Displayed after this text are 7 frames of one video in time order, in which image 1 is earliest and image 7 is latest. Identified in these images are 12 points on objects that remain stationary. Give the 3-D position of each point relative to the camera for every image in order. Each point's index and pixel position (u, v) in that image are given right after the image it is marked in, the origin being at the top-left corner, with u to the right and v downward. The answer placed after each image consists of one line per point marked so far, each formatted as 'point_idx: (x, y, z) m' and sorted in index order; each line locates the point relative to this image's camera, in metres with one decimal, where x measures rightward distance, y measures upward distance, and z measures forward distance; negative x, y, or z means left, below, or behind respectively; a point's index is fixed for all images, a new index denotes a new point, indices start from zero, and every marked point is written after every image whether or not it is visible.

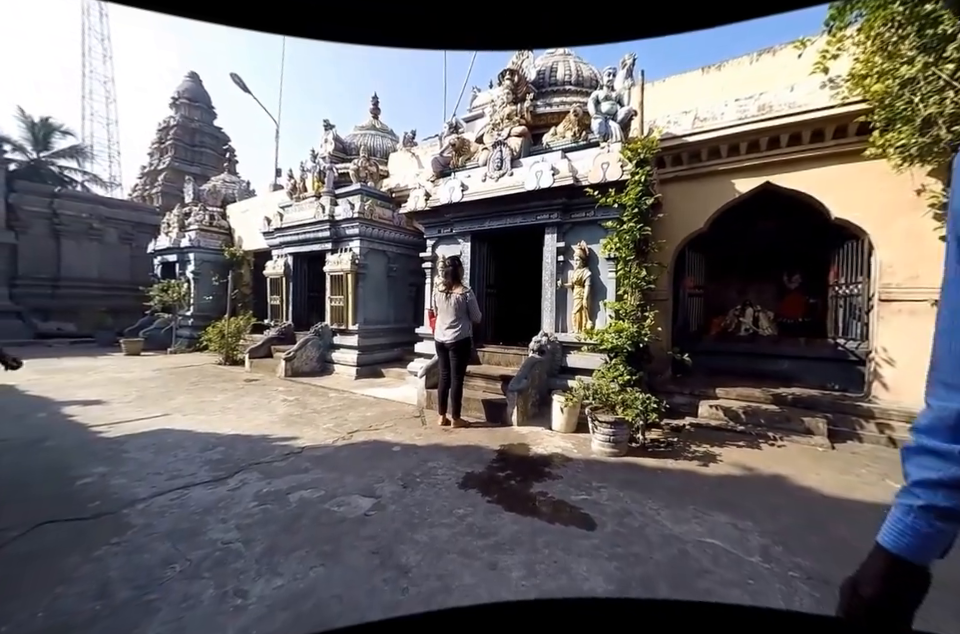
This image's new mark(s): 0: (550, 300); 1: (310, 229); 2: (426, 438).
0: (+1.0, +0.2, +5.4) m
1: (-3.7, +1.9, +8.6) m
2: (-0.6, -1.3, +4.2) m
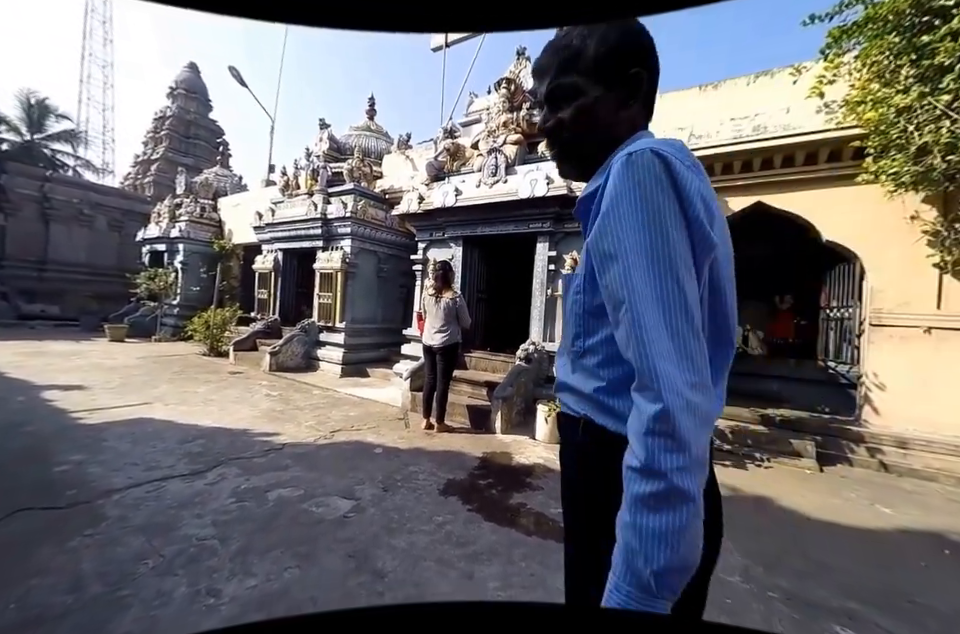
0: (+0.8, +0.1, +5.4) m
1: (-3.8, +2.0, +8.6) m
2: (-0.7, -1.3, +4.2) m
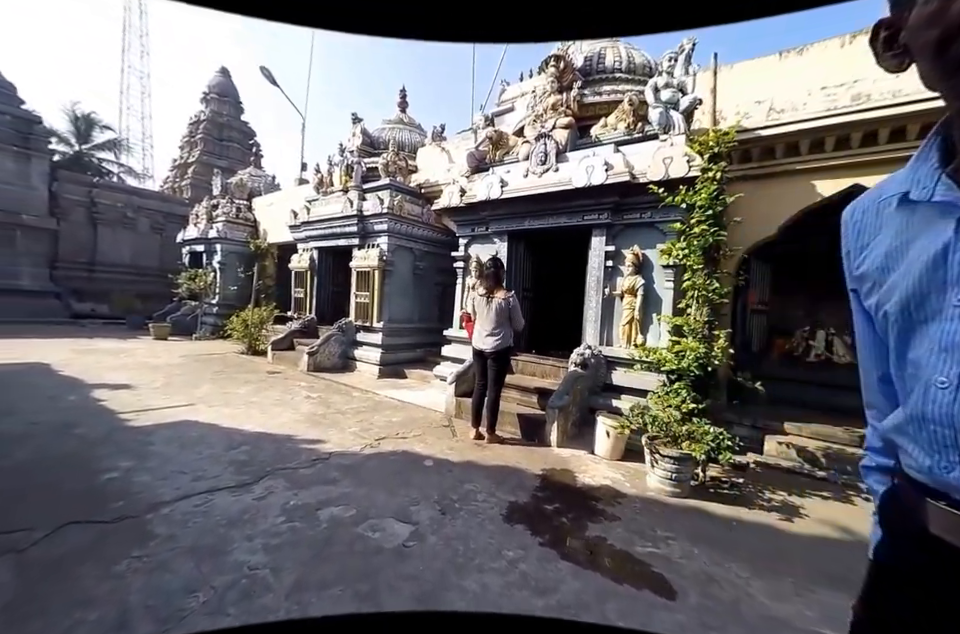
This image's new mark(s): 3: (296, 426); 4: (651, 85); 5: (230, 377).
0: (+1.5, +0.1, +5.0) m
1: (-3.0, +2.0, +8.4) m
2: (-0.2, -1.3, +3.9) m
3: (-2.0, -1.2, +4.3) m
4: (+2.1, +2.8, +4.8) m
5: (-4.2, -1.0, +6.7) m
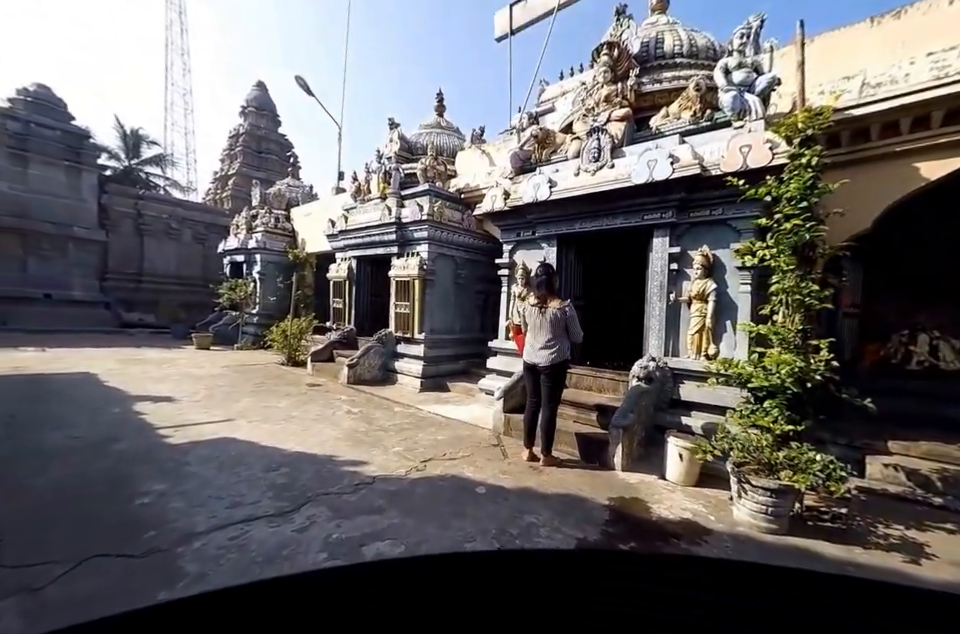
0: (+2.0, 0.0, +4.5) m
1: (-2.2, +1.8, +8.3) m
2: (+0.3, -1.4, +3.5) m
3: (-1.5, -1.3, +4.1) m
4: (+2.6, +2.7, +4.4) m
5: (-3.5, -1.2, +6.6) m
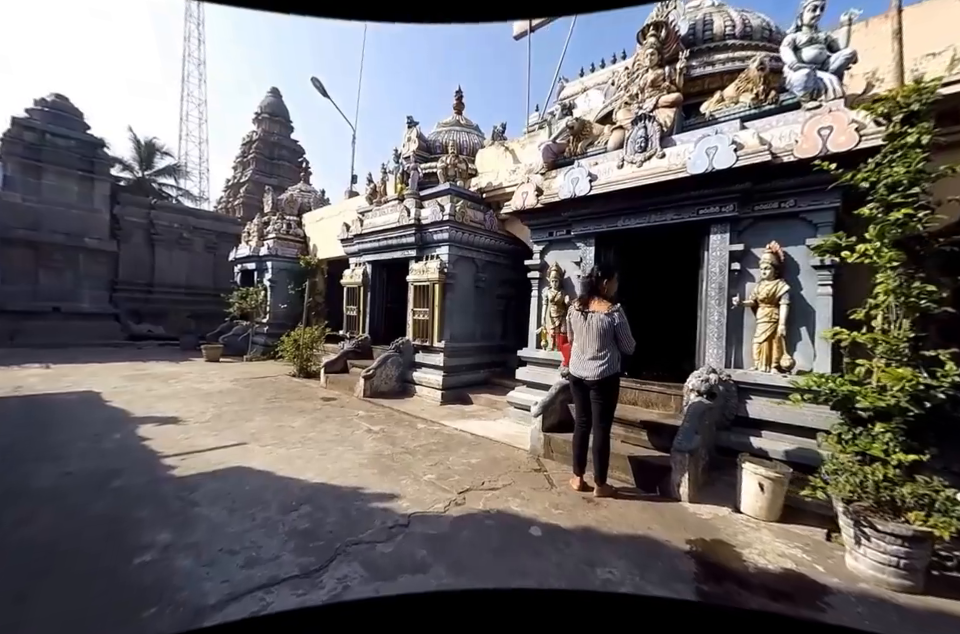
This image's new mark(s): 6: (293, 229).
0: (+2.4, -0.1, +4.0) m
1: (-1.8, +1.6, +7.9) m
2: (+0.7, -1.5, +3.0) m
3: (-1.1, -1.4, +3.6) m
4: (+3.0, +2.7, +3.9) m
5: (-3.1, -1.4, +6.2) m
6: (-5.9, +2.7, +12.5) m
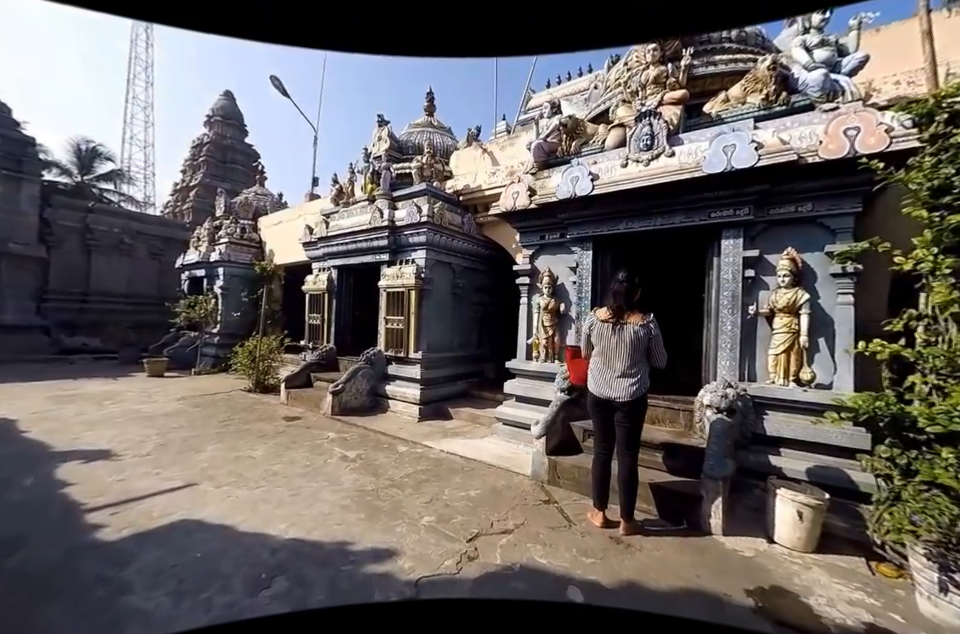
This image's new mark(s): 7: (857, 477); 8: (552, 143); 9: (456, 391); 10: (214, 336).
0: (+2.4, -0.1, +3.7) m
1: (-2.1, +1.4, +7.2) m
2: (+0.8, -1.6, +2.6) m
3: (-1.0, -1.5, +3.0) m
4: (+2.9, +2.6, +3.7) m
5: (-3.2, -1.5, +5.3) m
6: (-6.7, +2.5, +11.4) m
7: (+3.0, -1.3, +3.2) m
8: (+0.9, +2.2, +4.9) m
9: (-0.4, -1.3, +6.9) m
10: (-7.0, -0.5, +10.4) m
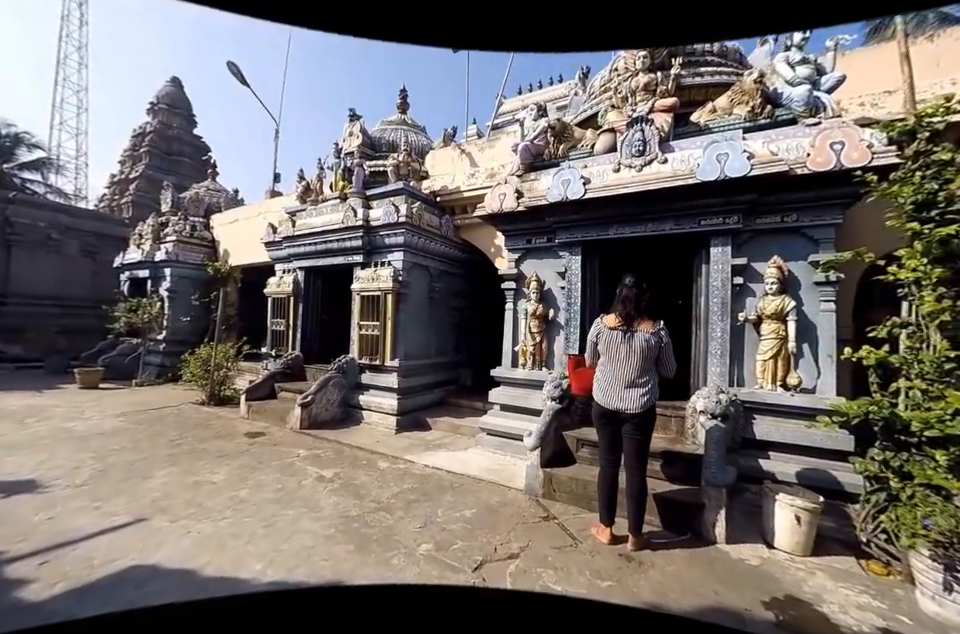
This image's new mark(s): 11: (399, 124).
0: (+2.3, -0.2, +3.8) m
1: (-2.5, +1.3, +6.8) m
2: (+0.9, -1.6, +2.4) m
3: (-1.0, -1.6, +2.7) m
4: (+2.9, +2.5, +3.8) m
5: (-3.4, -1.6, +4.8) m
6: (-7.5, +2.3, +10.5) m
7: (+3.0, -1.3, +3.3) m
8: (+0.7, +2.1, +4.7) m
9: (-0.7, -1.4, +6.6) m
10: (-7.7, -0.6, +9.5) m
11: (-2.1, +4.5, +9.1) m
